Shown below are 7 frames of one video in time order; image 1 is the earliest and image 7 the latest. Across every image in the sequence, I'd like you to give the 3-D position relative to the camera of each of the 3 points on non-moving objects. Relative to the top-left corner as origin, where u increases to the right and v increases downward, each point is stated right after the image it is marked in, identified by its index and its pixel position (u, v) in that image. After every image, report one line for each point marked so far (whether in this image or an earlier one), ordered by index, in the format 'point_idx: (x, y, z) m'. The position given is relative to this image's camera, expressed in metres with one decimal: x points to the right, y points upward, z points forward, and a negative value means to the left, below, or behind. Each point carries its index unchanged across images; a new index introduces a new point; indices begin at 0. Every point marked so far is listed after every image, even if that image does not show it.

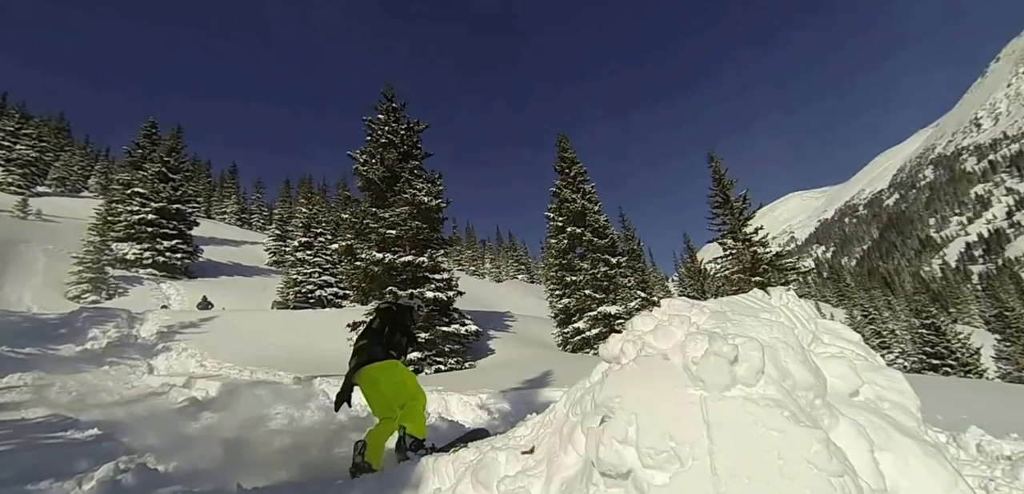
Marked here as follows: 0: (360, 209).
0: (-4.9, +1.3, +18.0) m
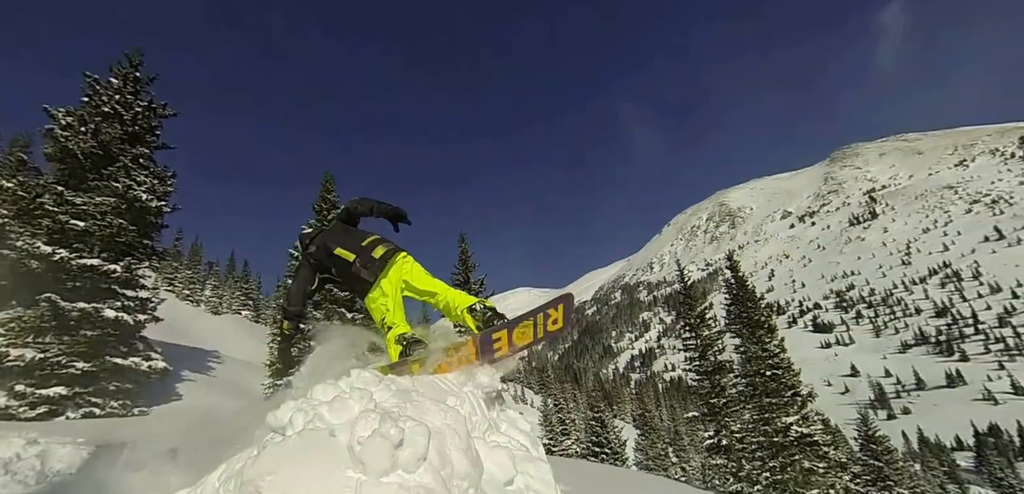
0: (-12.4, +1.5, +14.0) m
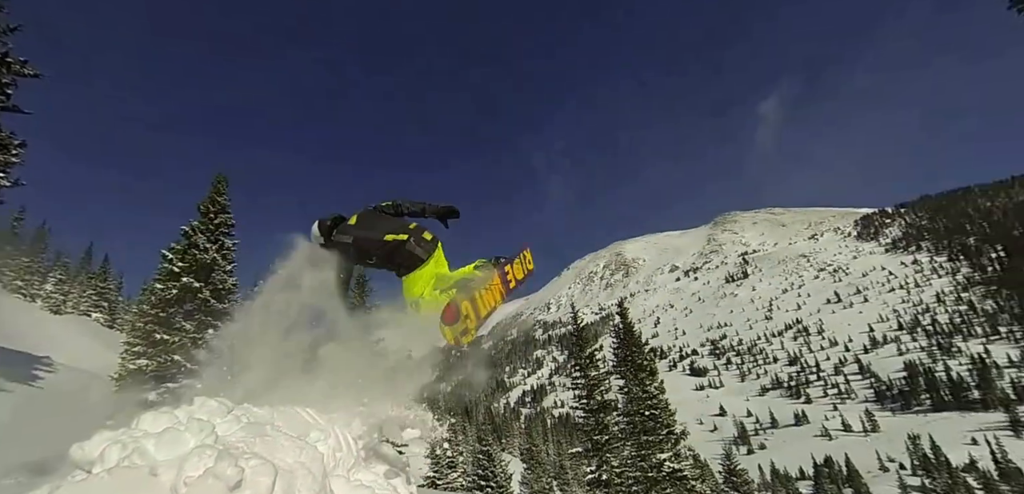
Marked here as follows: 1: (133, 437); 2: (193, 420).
0: (-14.7, +1.9, +11.5) m
1: (-2.9, -1.4, +4.2) m
2: (-2.6, -1.4, +4.5) m
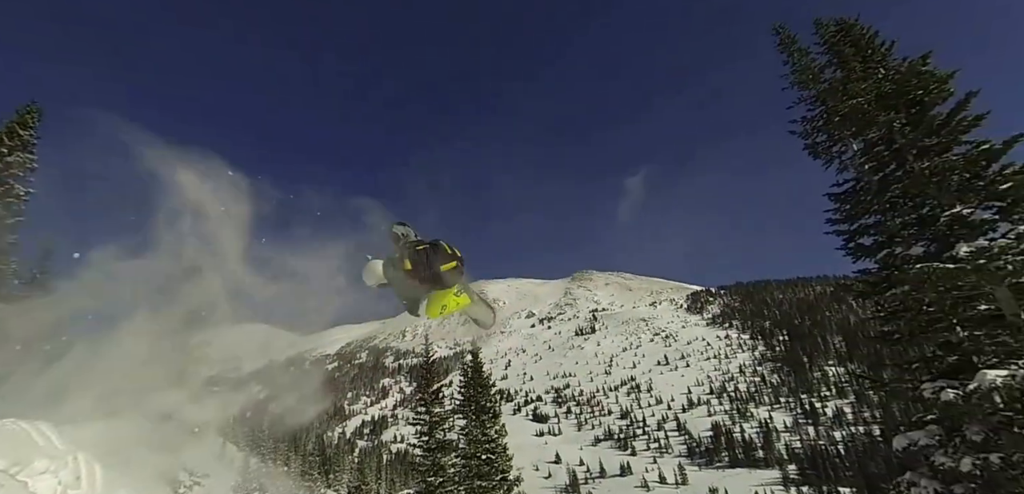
0: (-16.5, +3.9, +7.0) m
1: (-3.9, -0.9, +2.5) m
2: (-3.6, -0.9, +2.9) m
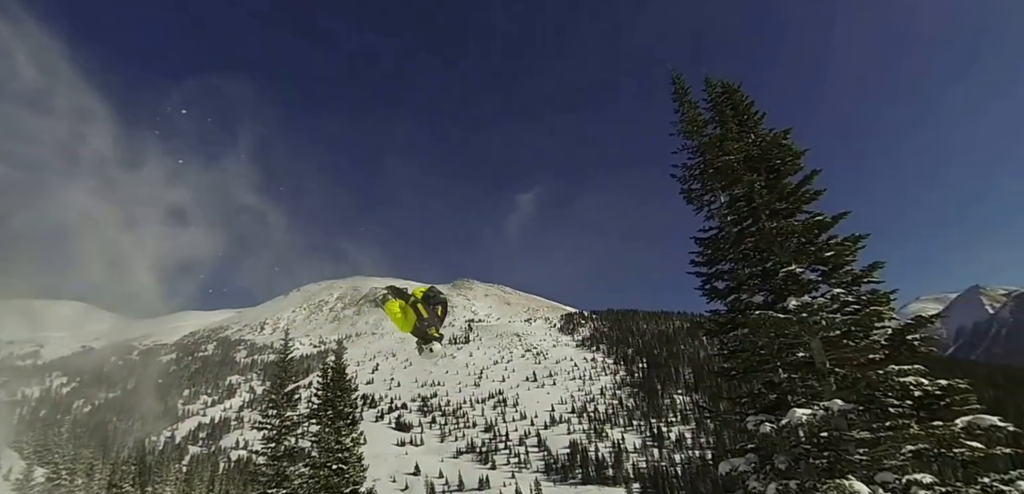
0: (-16.5, +6.0, +2.4) m
1: (-4.0, -0.4, +0.4) m
2: (-3.9, -0.5, +0.8) m
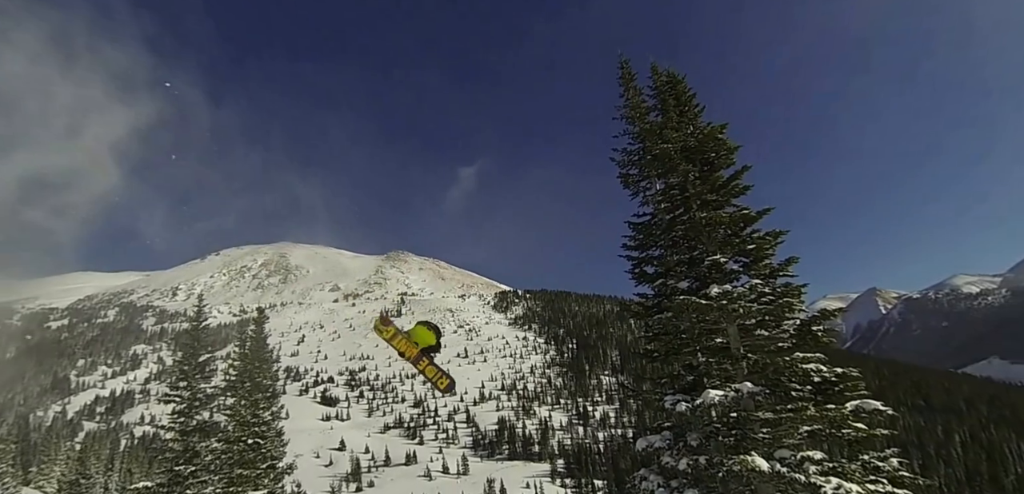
0: (-15.8, +7.0, -0.9) m
1: (-3.5, -0.2, -1.2) m
2: (-3.4, -0.2, -0.8) m
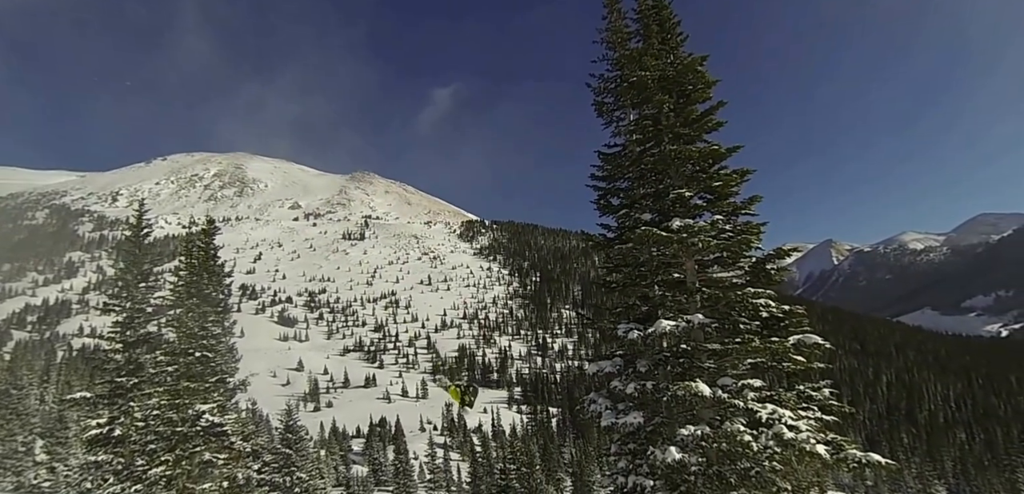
0: (-14.9, +7.8, -4.2) m
1: (-3.1, 0.0, -2.8) m
2: (-3.0, 0.0, -2.4) m
